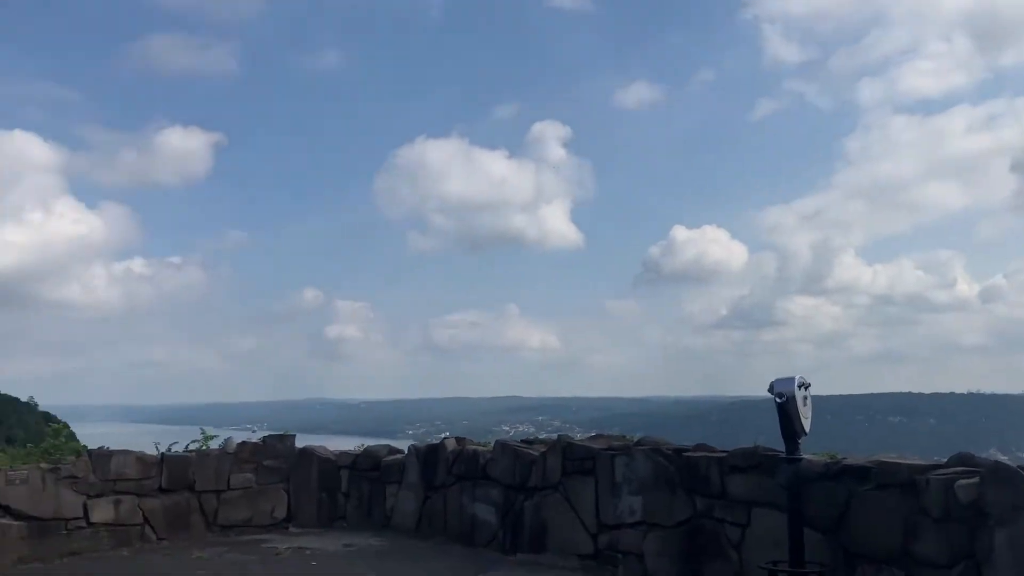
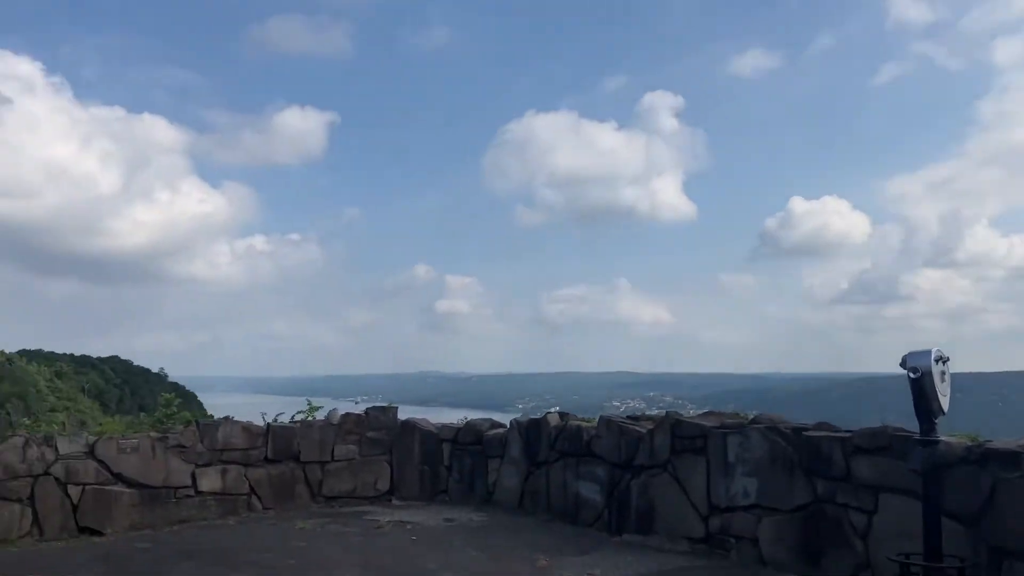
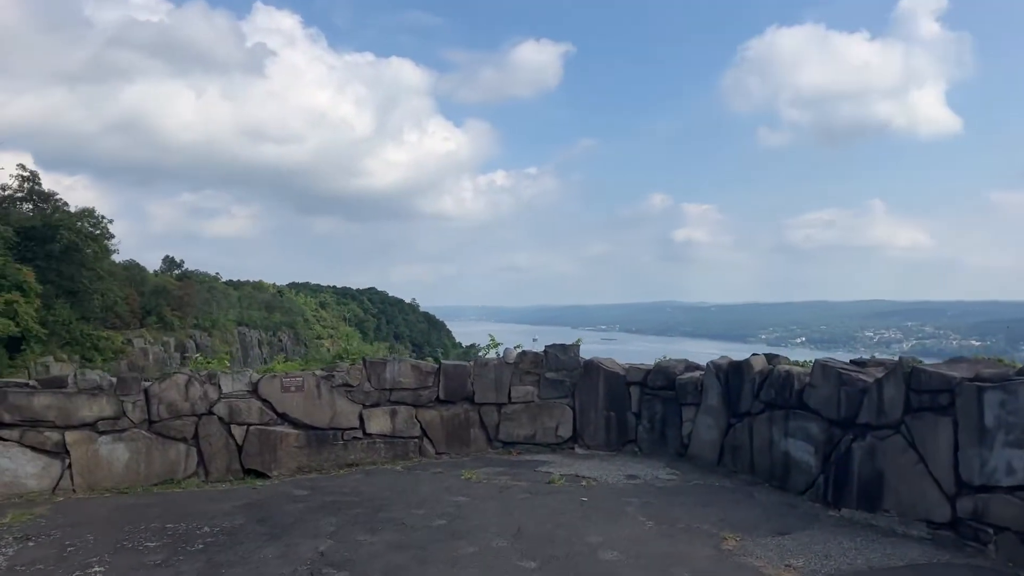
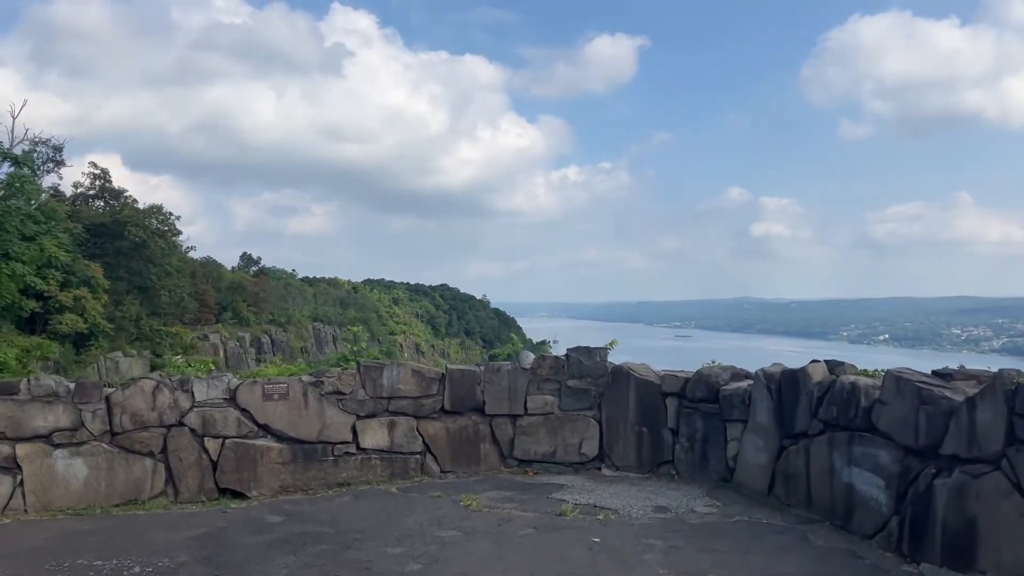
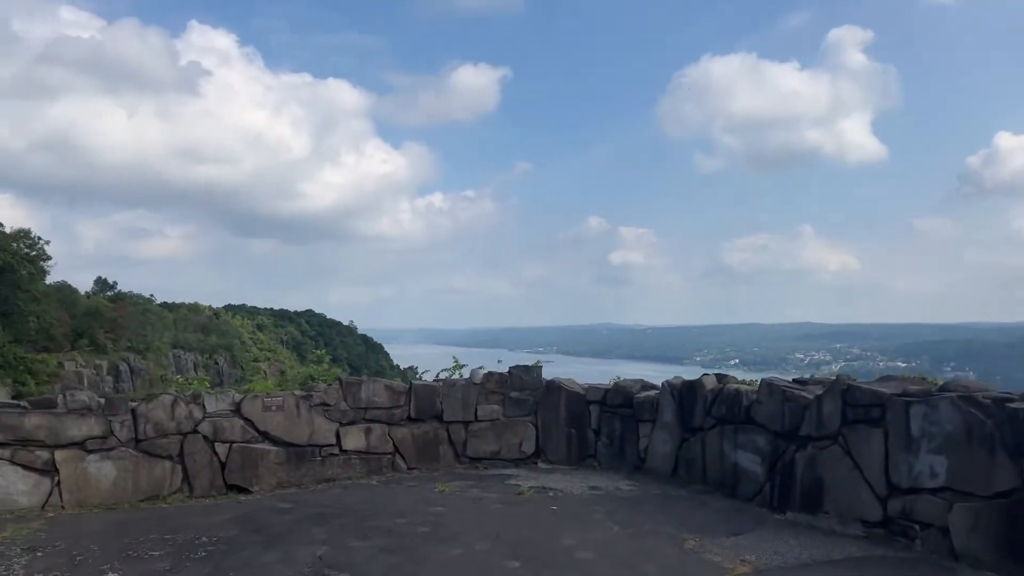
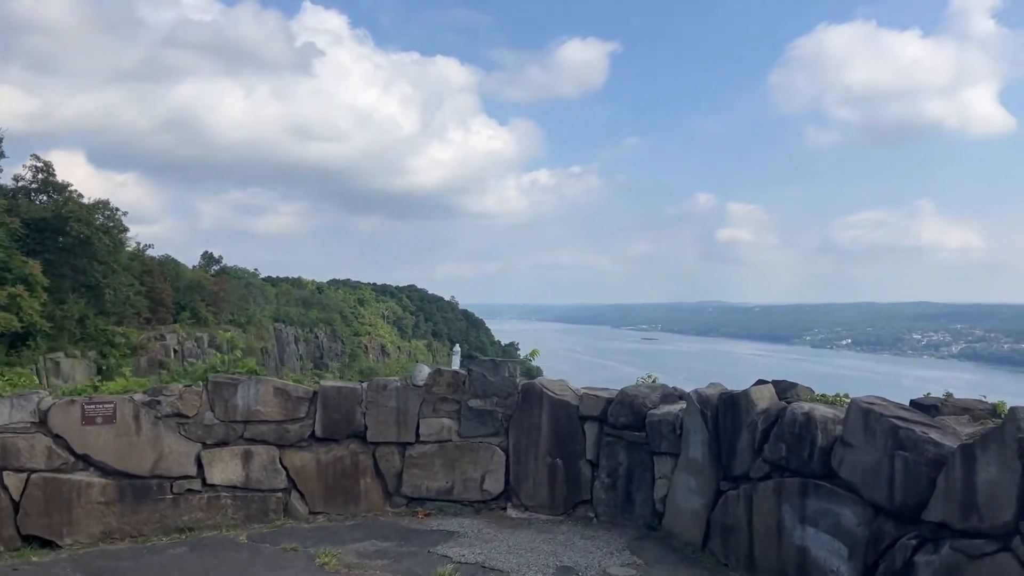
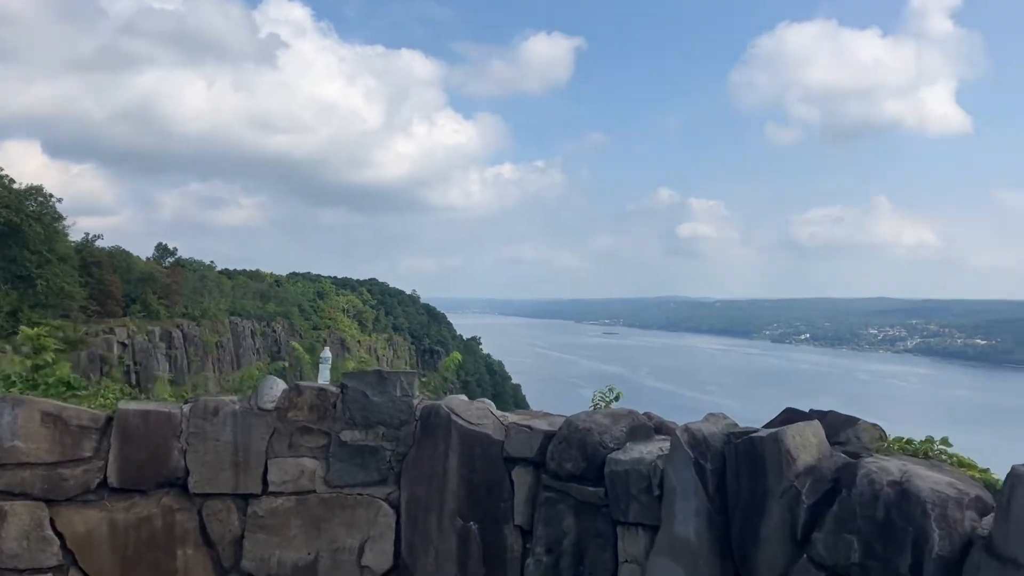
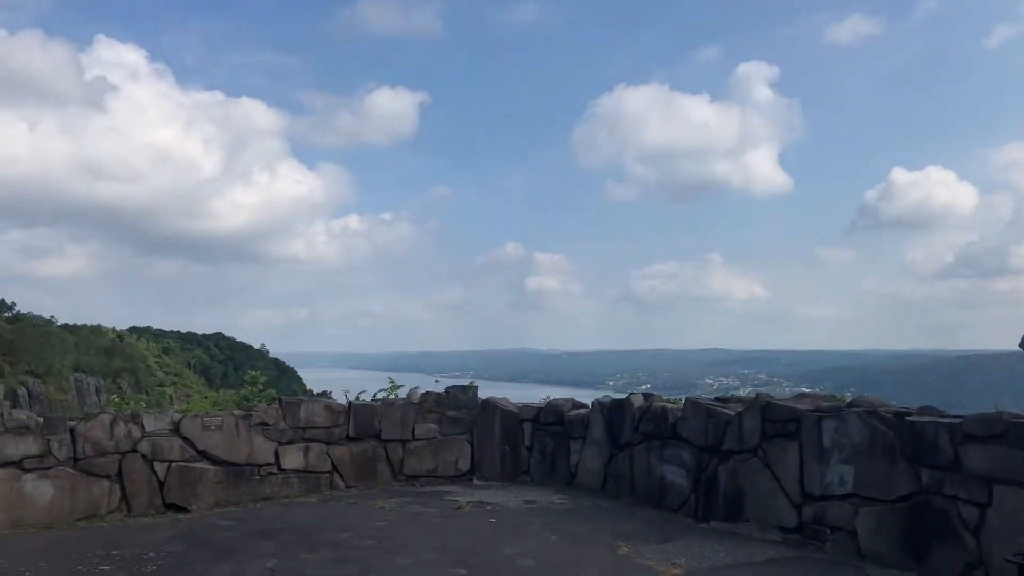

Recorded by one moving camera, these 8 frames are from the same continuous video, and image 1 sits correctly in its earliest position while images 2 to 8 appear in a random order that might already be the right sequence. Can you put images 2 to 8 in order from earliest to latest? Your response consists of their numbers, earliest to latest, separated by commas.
2, 8, 5, 3, 4, 6, 7
